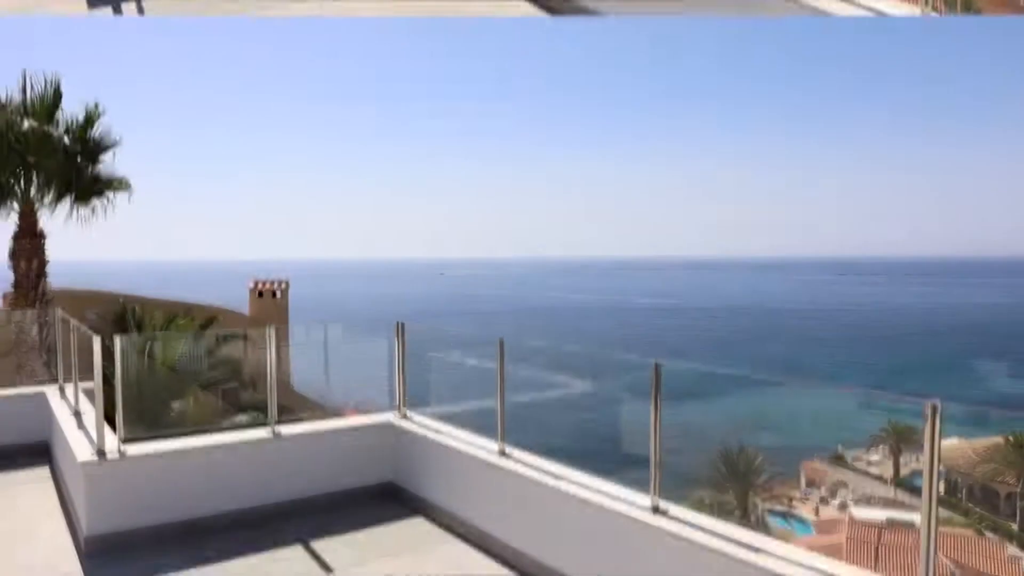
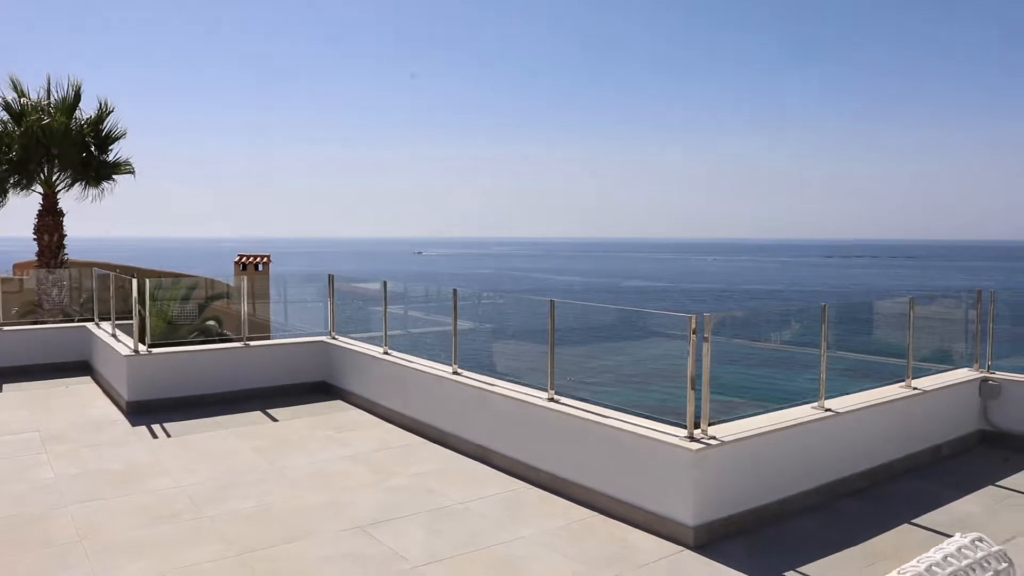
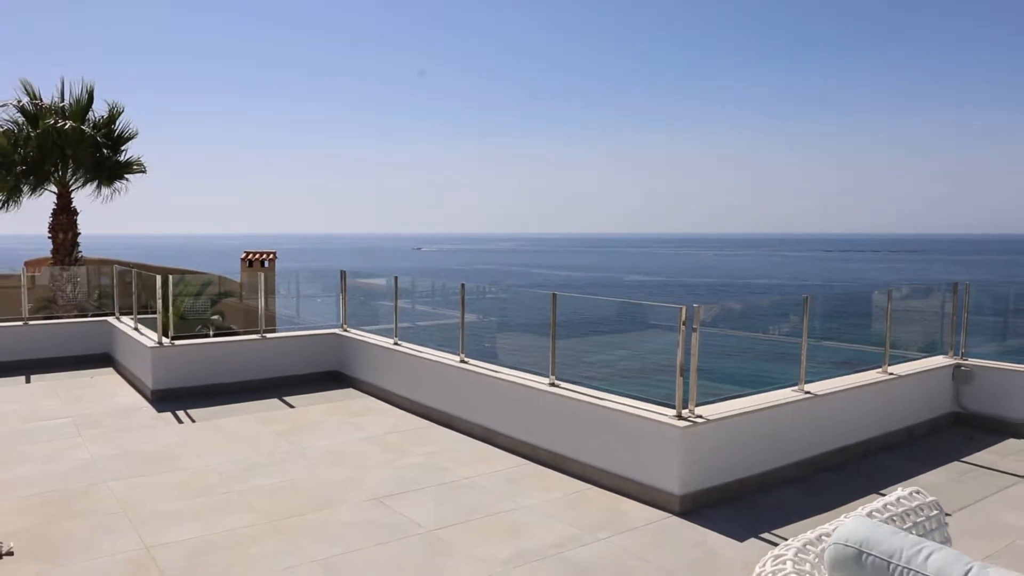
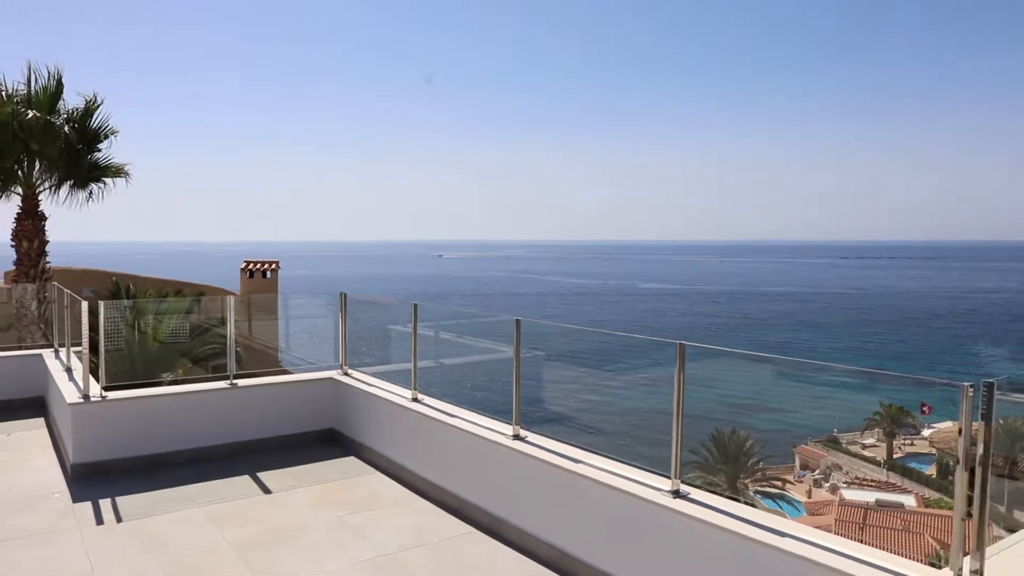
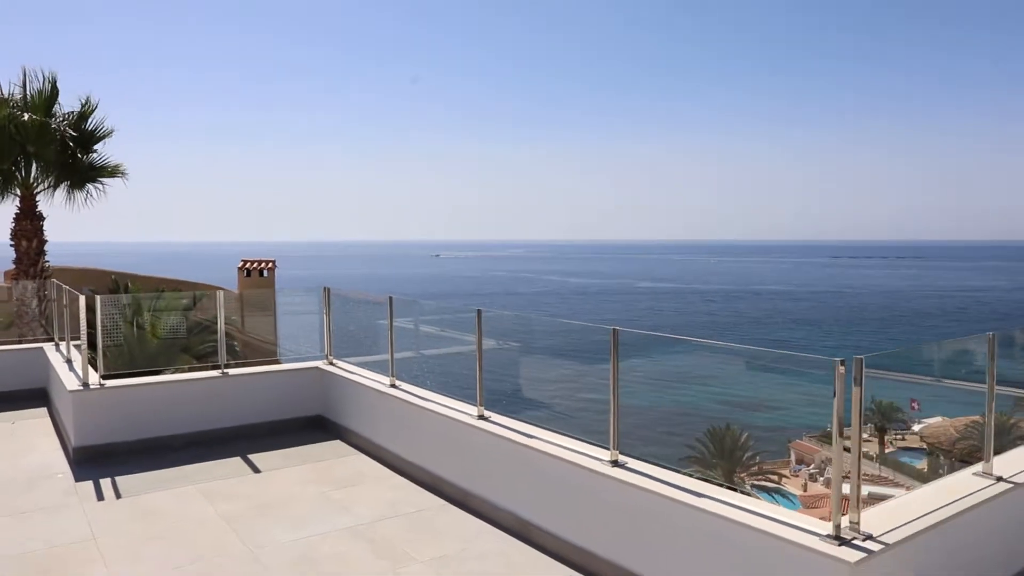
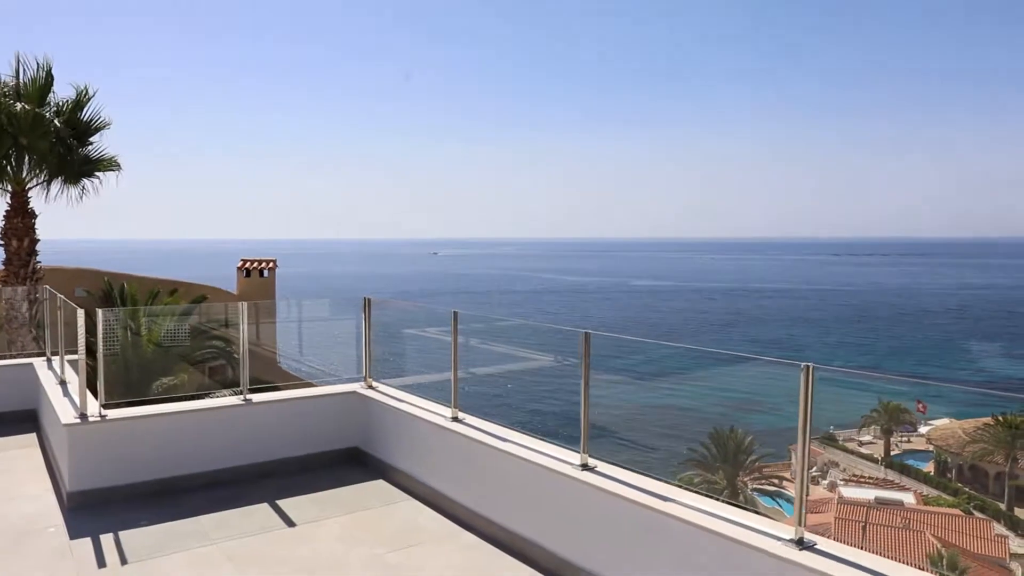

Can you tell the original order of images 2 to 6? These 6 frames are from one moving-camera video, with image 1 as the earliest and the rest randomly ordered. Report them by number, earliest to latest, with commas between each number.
6, 4, 5, 2, 3
